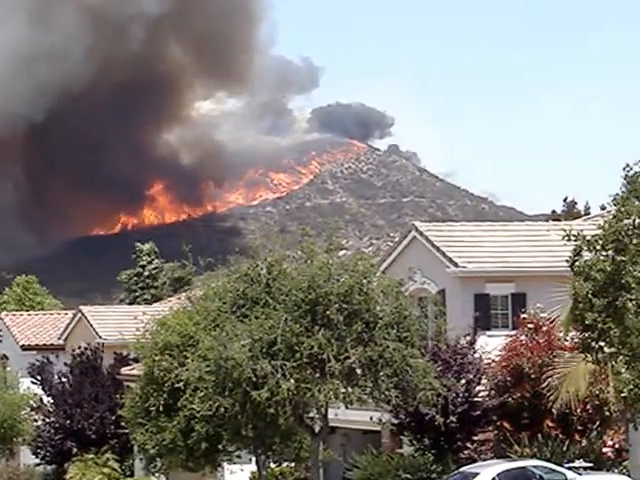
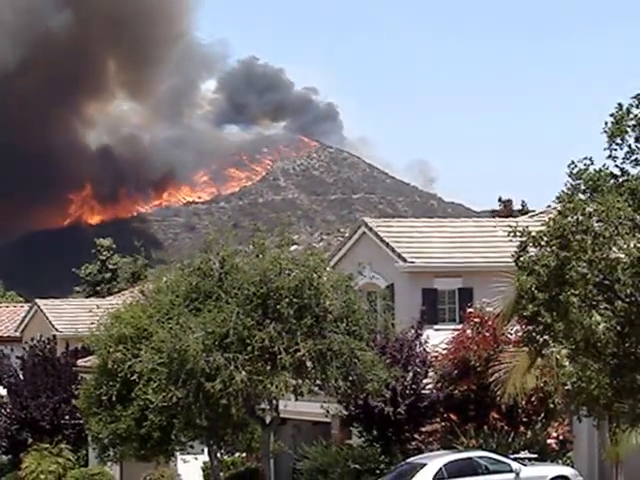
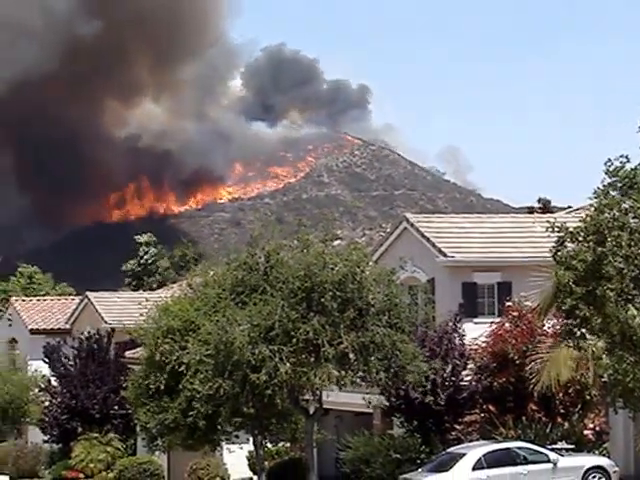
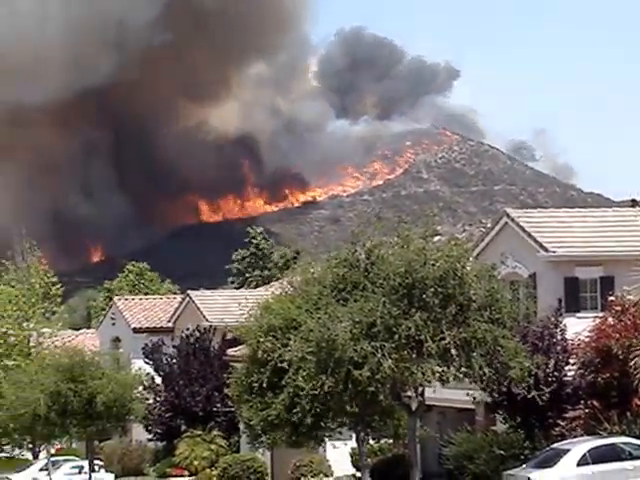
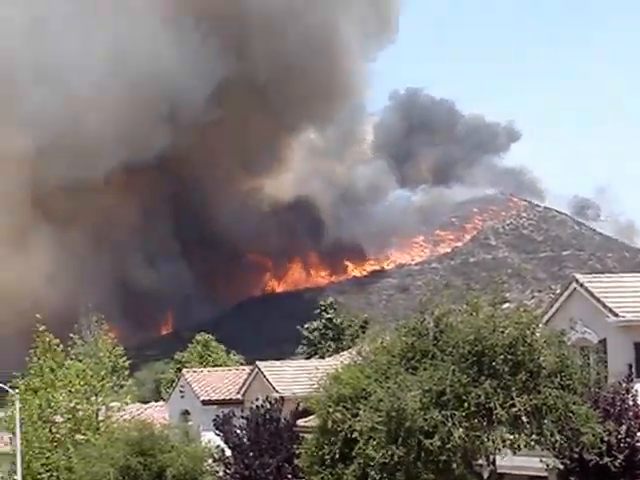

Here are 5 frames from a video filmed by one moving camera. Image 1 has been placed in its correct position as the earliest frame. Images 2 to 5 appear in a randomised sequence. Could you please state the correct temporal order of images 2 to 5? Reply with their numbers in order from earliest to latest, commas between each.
2, 3, 4, 5
